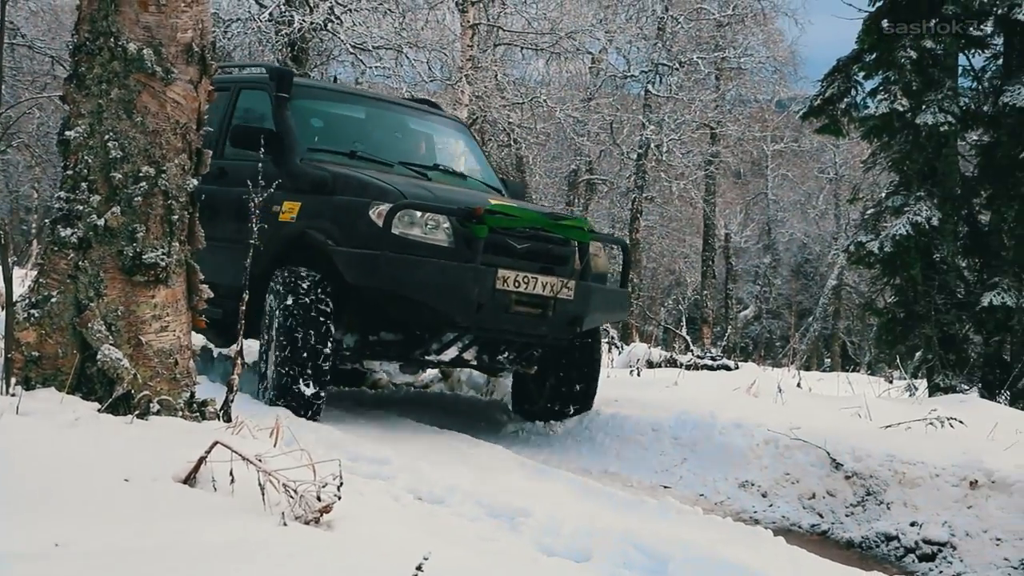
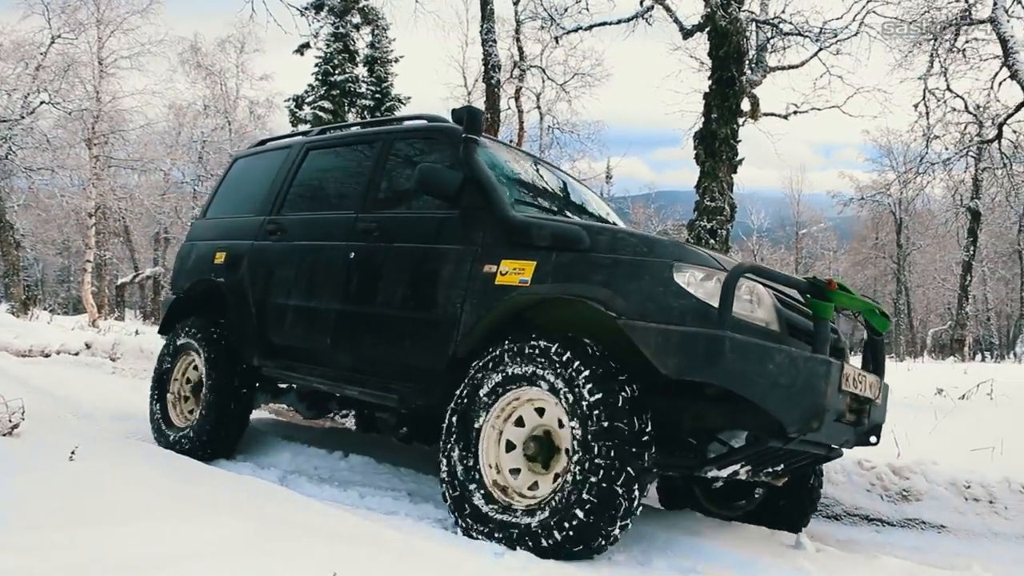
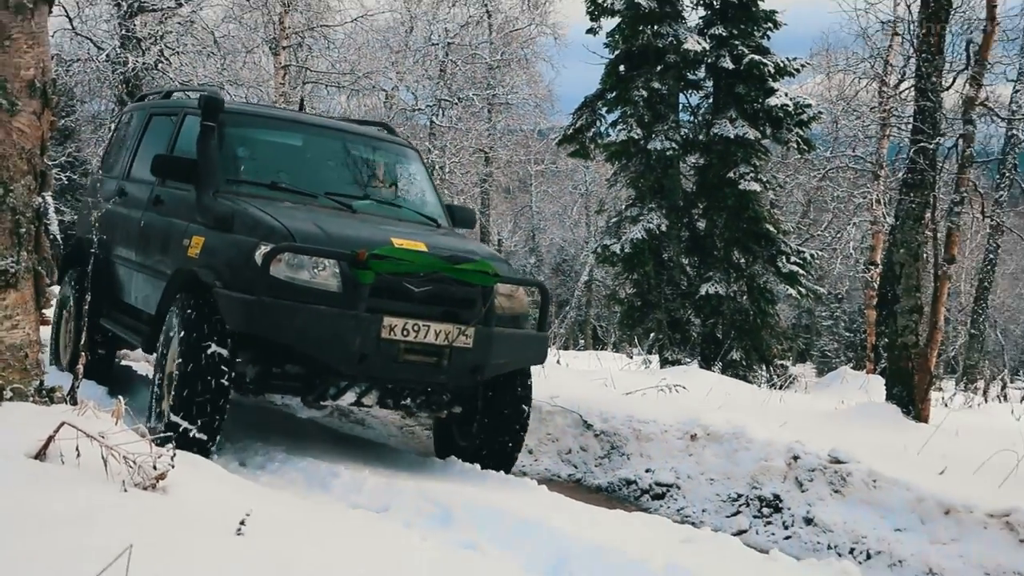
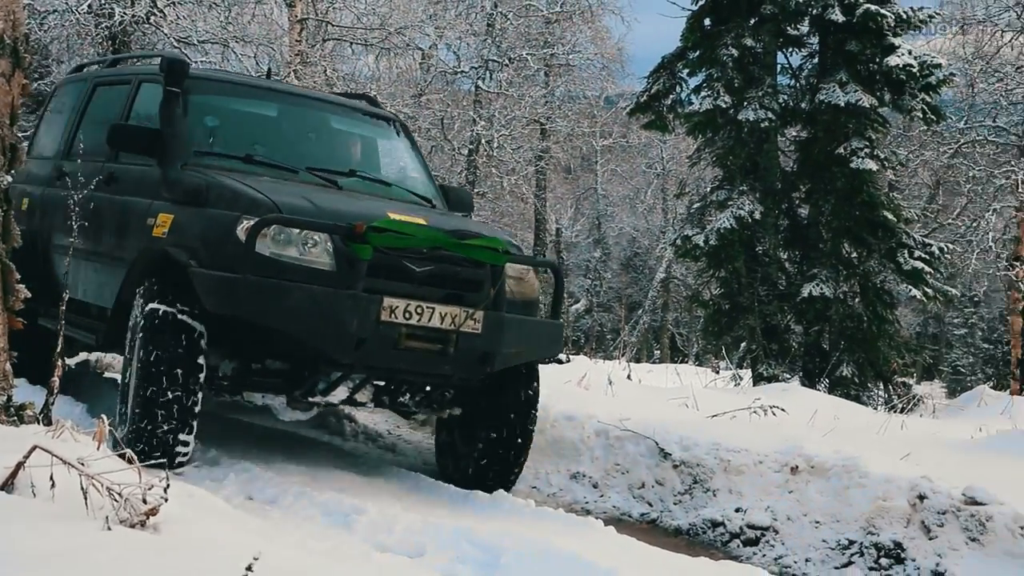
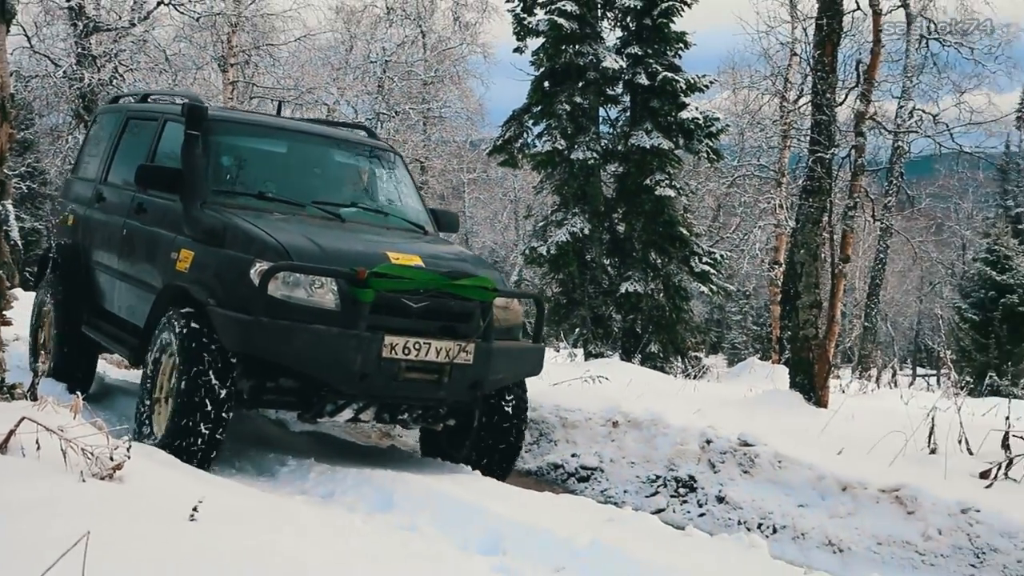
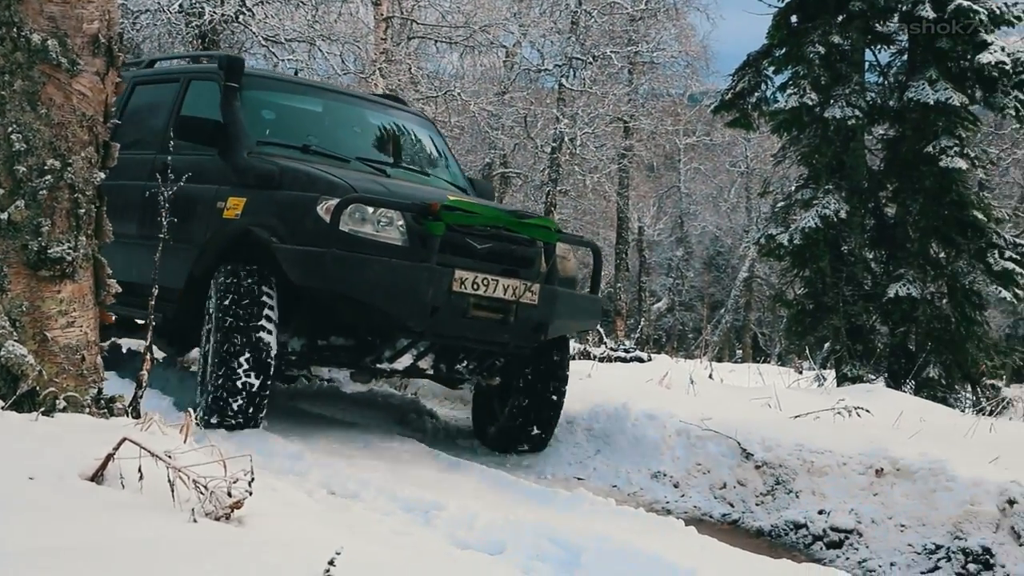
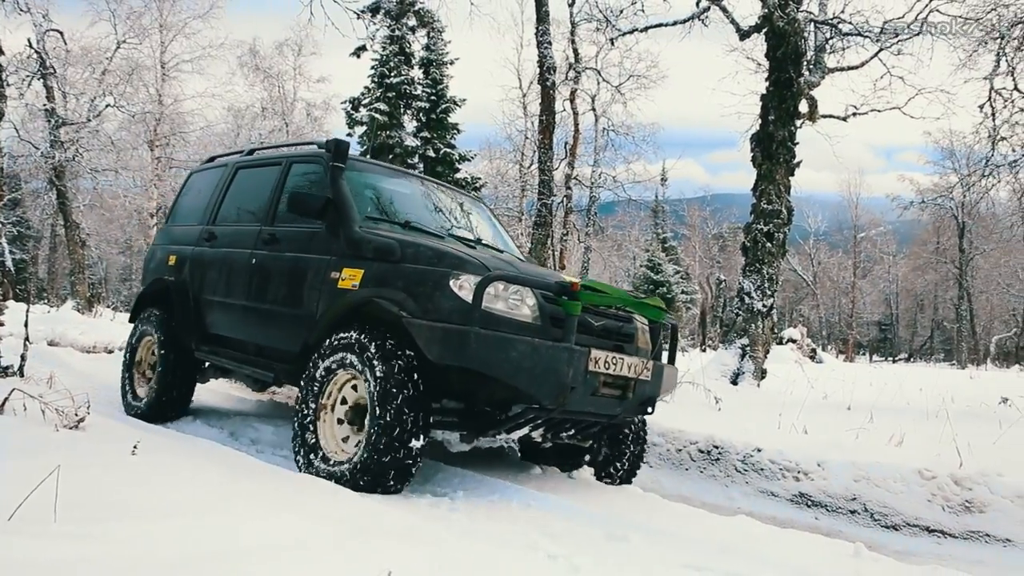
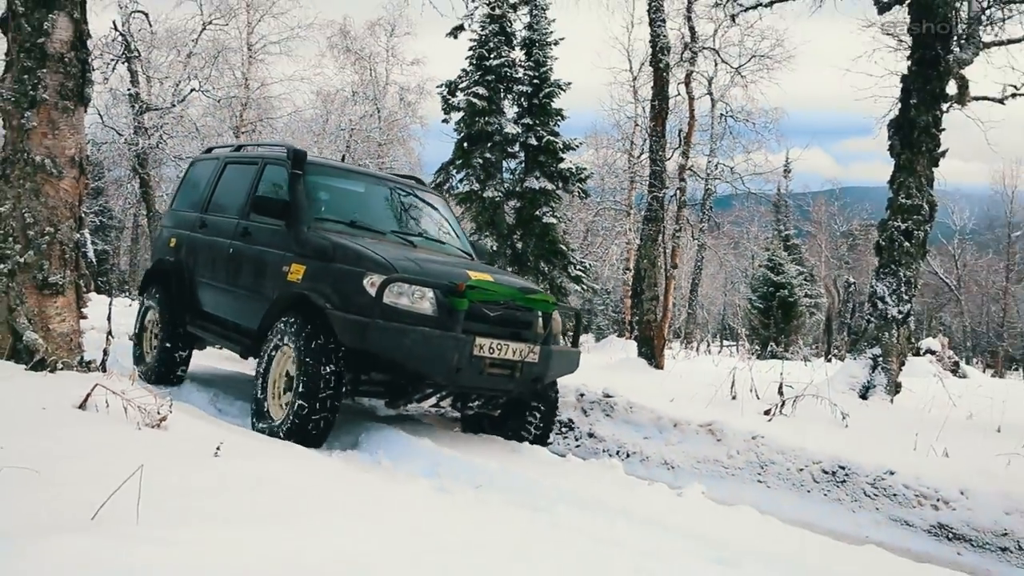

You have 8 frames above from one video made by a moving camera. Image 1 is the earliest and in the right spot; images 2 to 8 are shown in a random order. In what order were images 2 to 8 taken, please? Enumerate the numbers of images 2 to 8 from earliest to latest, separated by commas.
6, 4, 3, 5, 8, 7, 2
